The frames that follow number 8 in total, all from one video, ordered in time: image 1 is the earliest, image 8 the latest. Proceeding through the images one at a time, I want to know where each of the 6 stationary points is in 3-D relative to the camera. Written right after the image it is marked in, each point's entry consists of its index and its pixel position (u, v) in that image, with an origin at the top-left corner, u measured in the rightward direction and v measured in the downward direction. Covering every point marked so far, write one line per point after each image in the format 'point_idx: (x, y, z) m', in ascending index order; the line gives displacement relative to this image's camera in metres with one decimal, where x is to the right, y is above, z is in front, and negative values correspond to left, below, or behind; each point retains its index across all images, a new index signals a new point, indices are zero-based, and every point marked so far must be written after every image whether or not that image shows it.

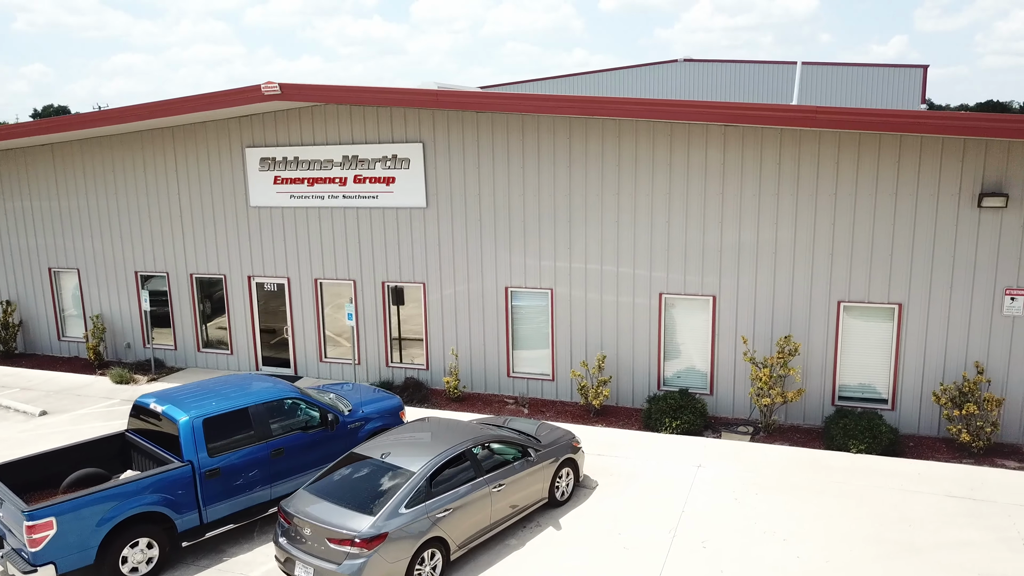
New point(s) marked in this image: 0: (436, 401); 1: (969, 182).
0: (-1.3, -1.8, +12.9) m
1: (+5.9, +1.4, +10.2) m
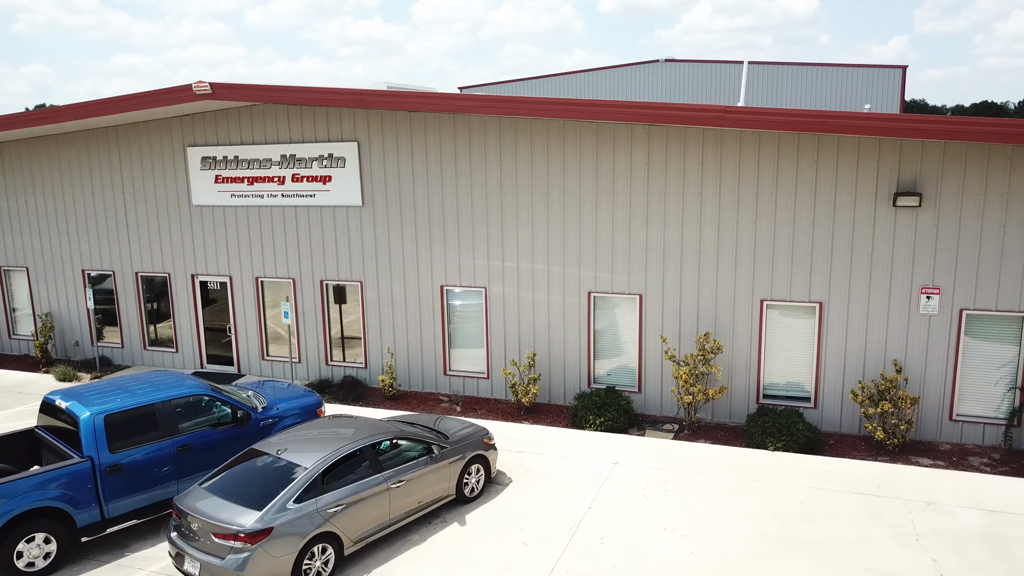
0: (-2.3, -1.8, +12.9) m
1: (+4.8, +1.4, +10.3) m
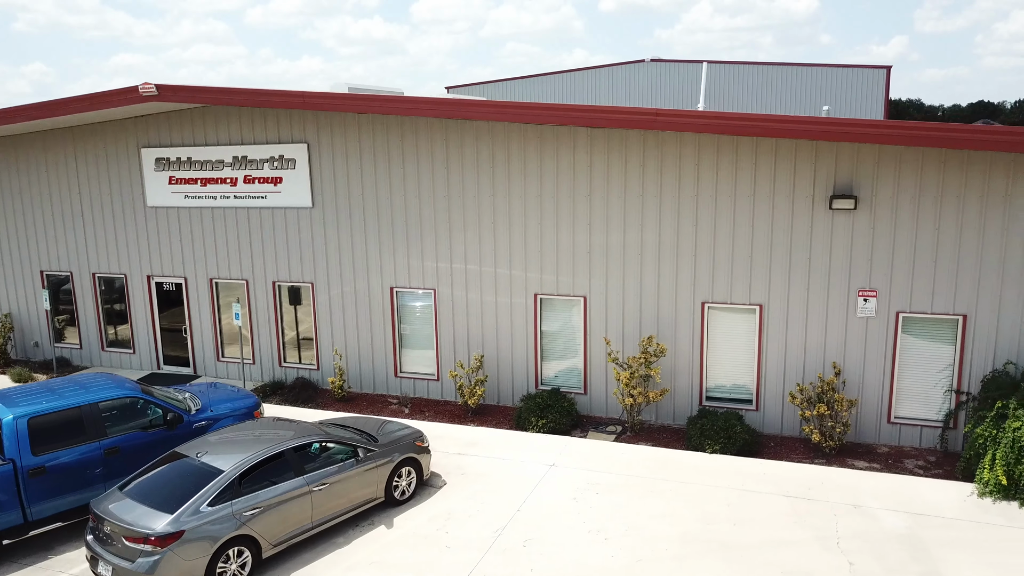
0: (-3.1, -1.8, +12.9) m
1: (+4.0, +1.3, +10.3) m
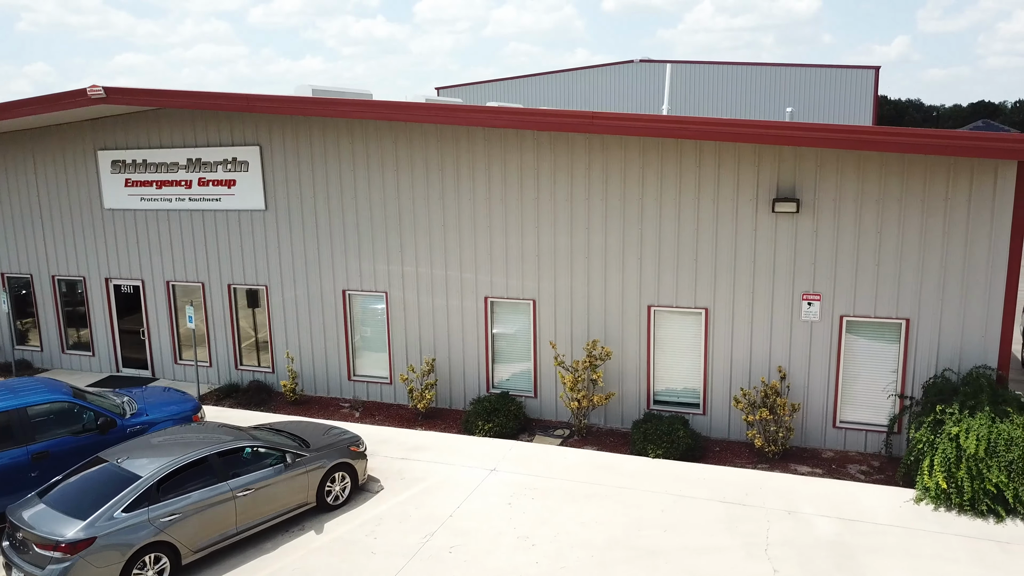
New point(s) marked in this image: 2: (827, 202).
0: (-3.9, -1.9, +12.9) m
1: (+3.3, +1.3, +10.2) m
2: (+4.0, +1.1, +10.0) m
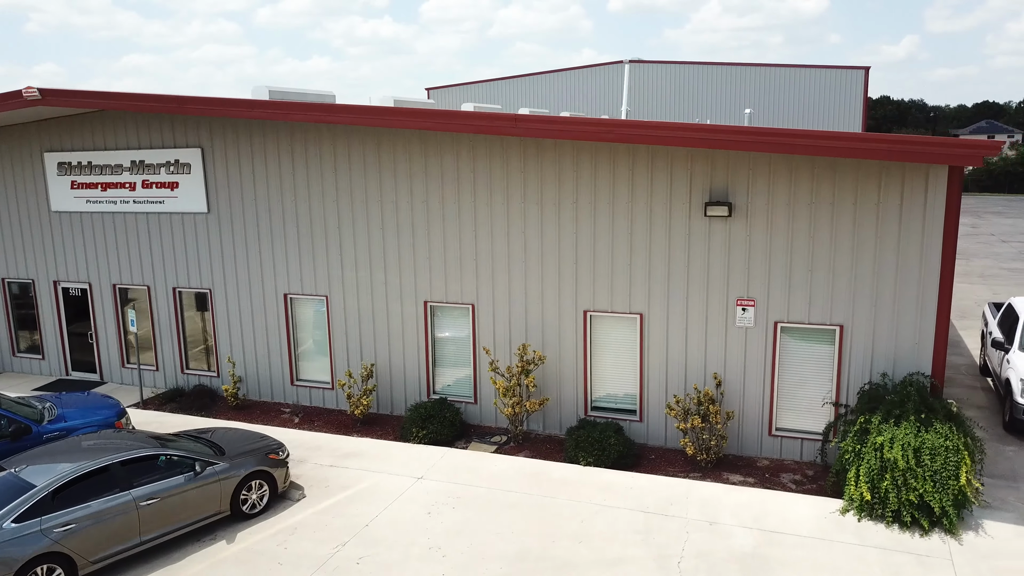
0: (-4.8, -1.9, +12.7) m
1: (+2.4, +1.2, +10.1) m
2: (+3.1, +1.0, +9.8) m
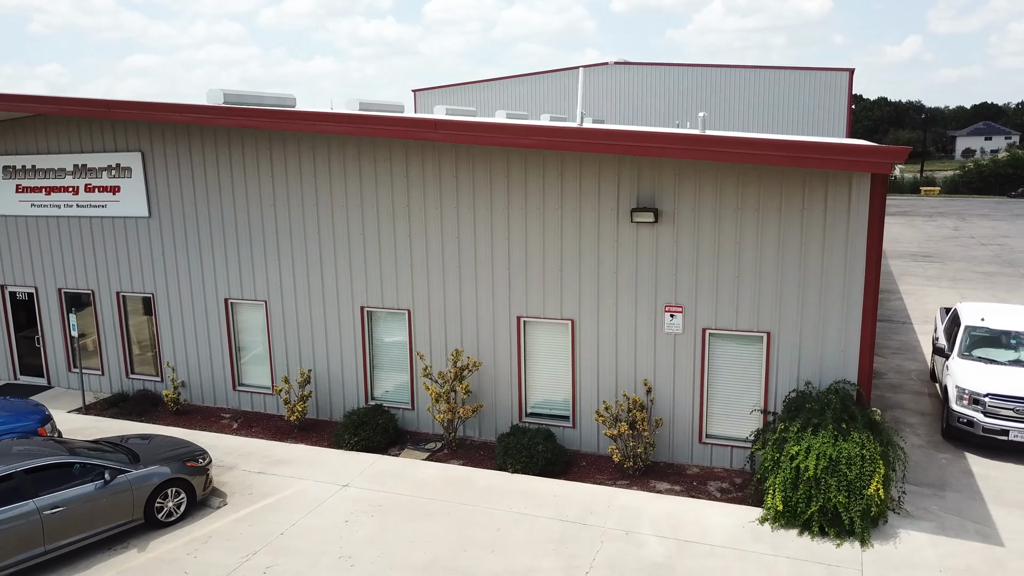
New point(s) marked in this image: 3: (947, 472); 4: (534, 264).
0: (-5.7, -2.0, +12.7) m
1: (+1.4, +1.1, +10.0) m
2: (+2.1, +0.9, +9.7) m
3: (+5.5, -2.3, +10.0) m
4: (+0.3, +0.3, +10.6) m
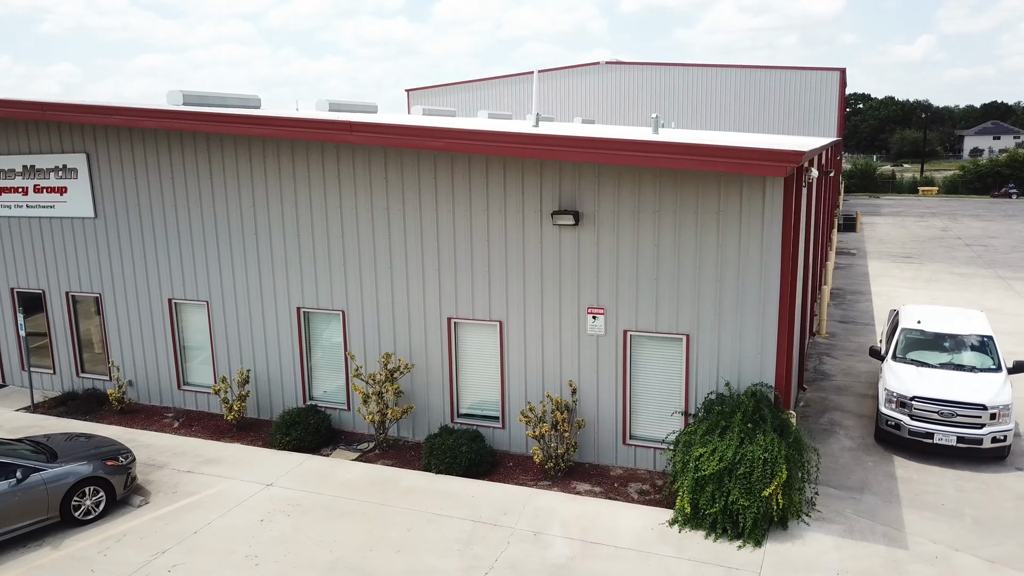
0: (-6.6, -2.0, +12.8) m
1: (+0.5, +1.1, +10.0) m
2: (+1.2, +0.9, +9.8) m
3: (+4.6, -2.4, +10.0) m
4: (-0.6, +0.3, +10.7) m
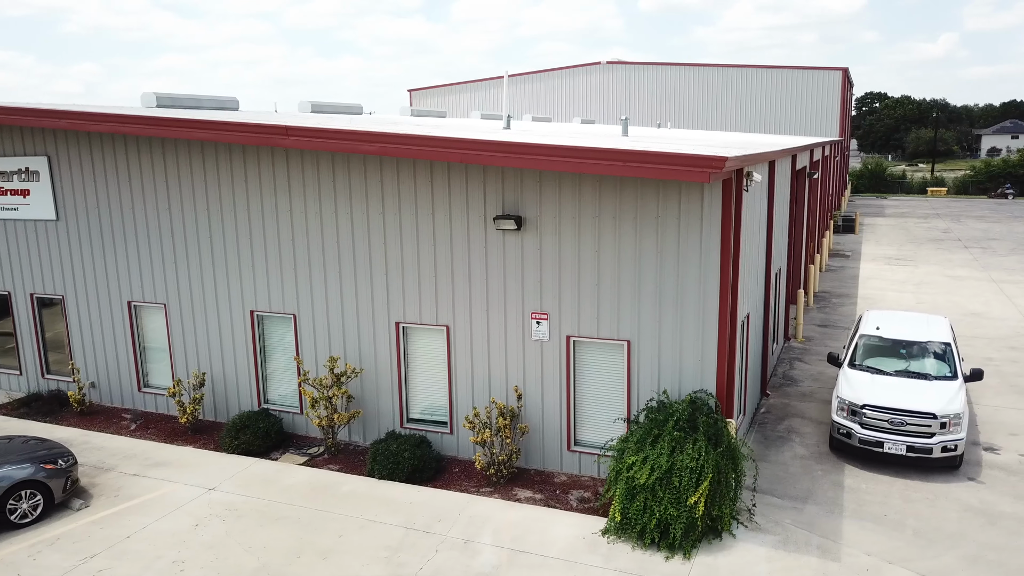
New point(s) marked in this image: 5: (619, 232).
0: (-7.3, -2.1, +12.9) m
1: (-0.2, +1.1, +10.0) m
2: (+0.5, +0.8, +9.7) m
3: (+3.8, -2.4, +9.9) m
4: (-1.4, +0.2, +10.6) m
5: (+1.3, +0.7, +9.4) m
